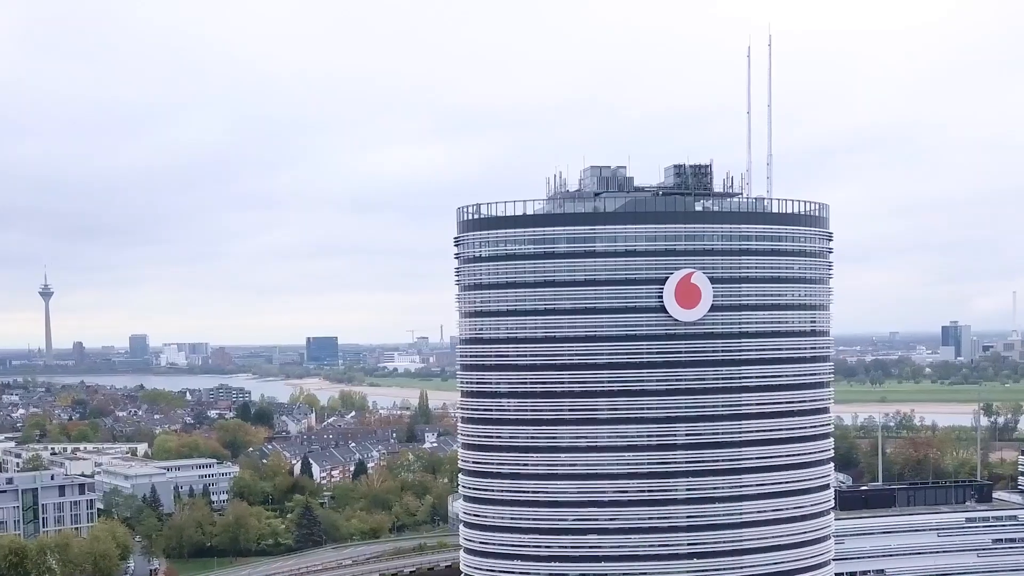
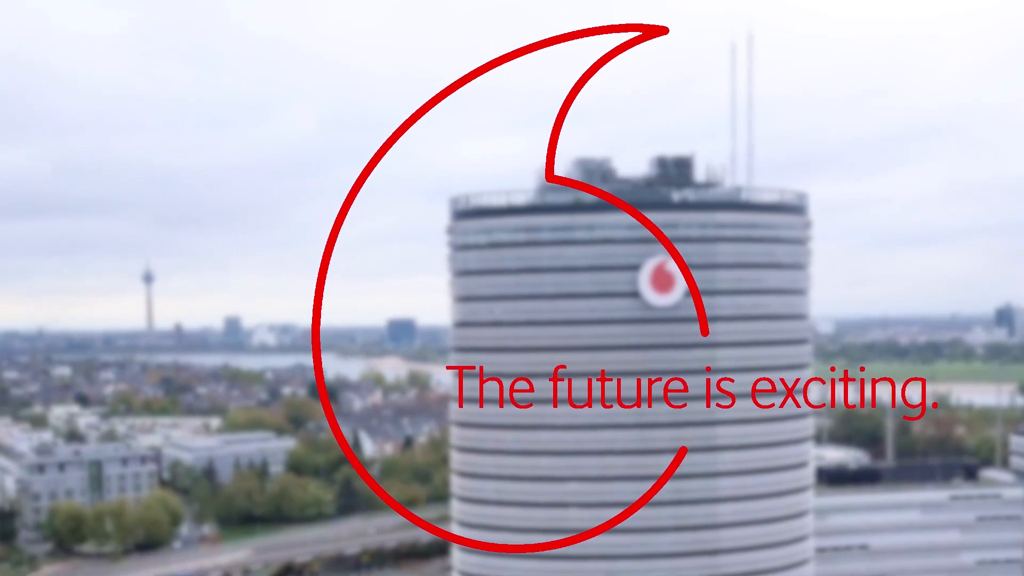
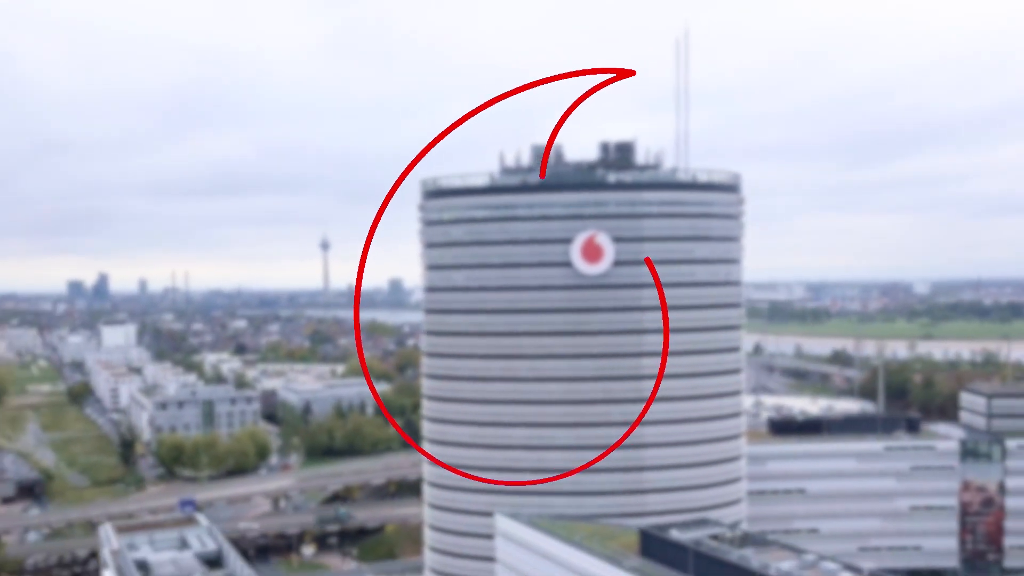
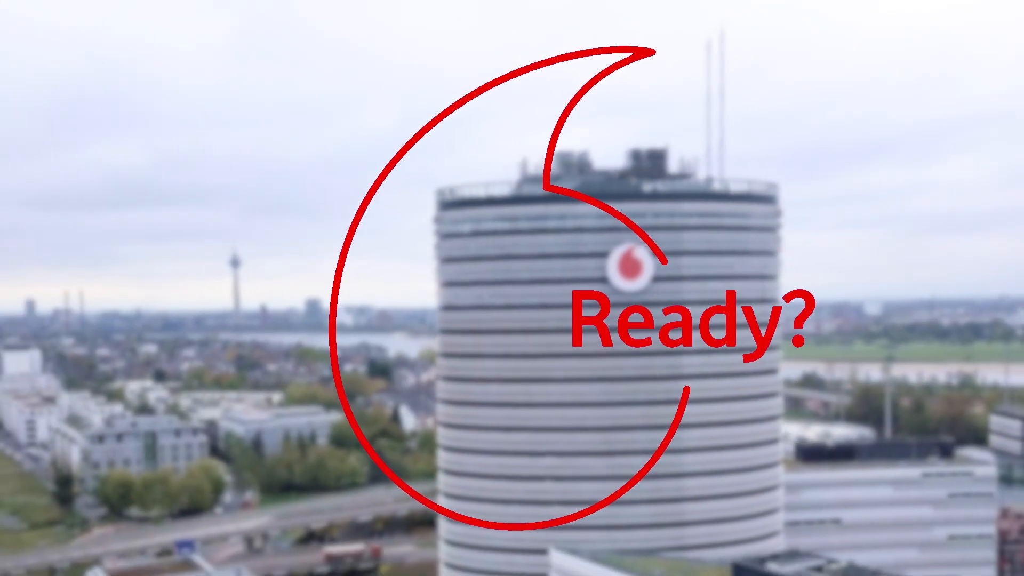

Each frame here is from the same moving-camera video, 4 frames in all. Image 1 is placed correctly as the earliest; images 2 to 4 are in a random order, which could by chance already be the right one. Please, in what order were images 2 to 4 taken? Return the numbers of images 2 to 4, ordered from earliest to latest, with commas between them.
2, 4, 3
